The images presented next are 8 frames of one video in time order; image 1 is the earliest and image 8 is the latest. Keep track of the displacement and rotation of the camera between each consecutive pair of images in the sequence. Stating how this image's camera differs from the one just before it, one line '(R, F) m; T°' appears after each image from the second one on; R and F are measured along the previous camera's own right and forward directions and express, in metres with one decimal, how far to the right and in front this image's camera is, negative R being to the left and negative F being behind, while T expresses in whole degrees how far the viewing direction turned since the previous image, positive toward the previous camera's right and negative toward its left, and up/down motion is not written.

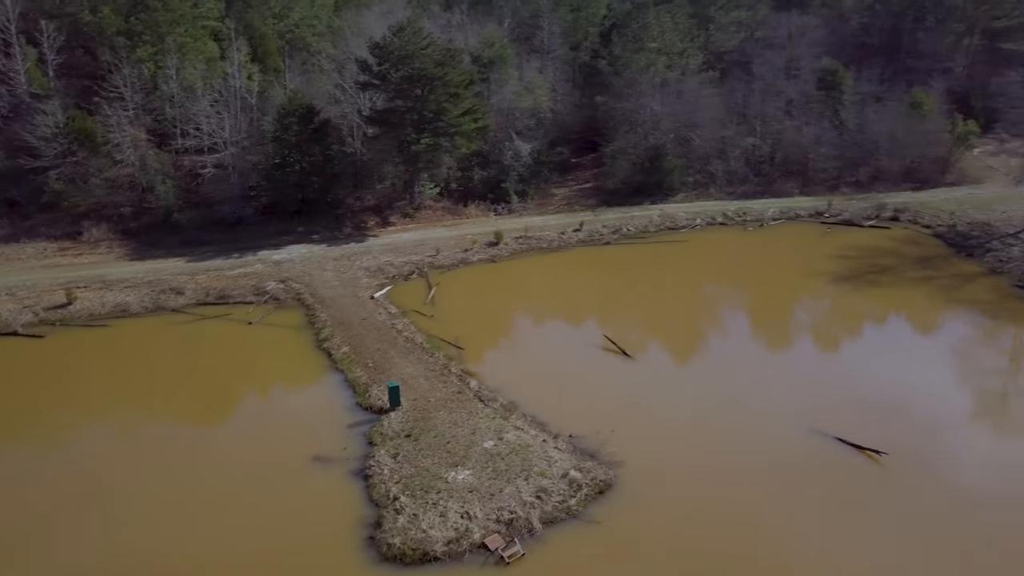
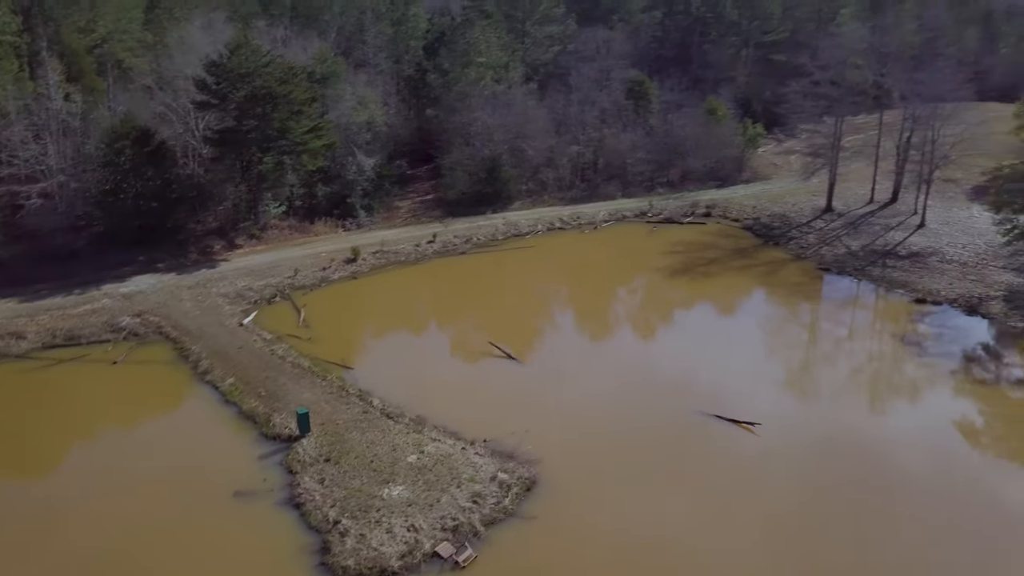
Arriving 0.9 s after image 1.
(-2.0, -0.5) m; +14°
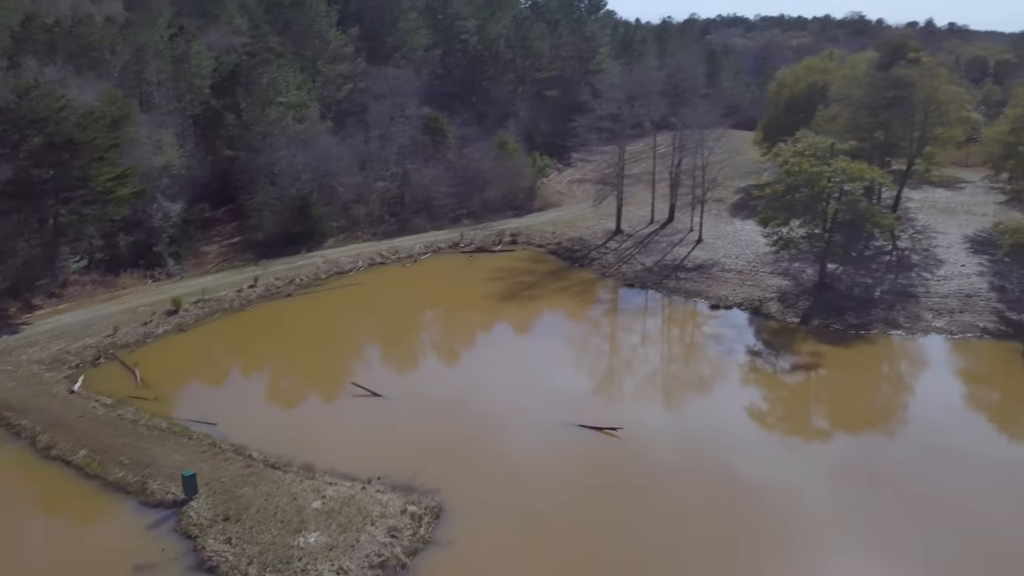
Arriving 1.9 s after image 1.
(-2.4, -0.7) m; +16°
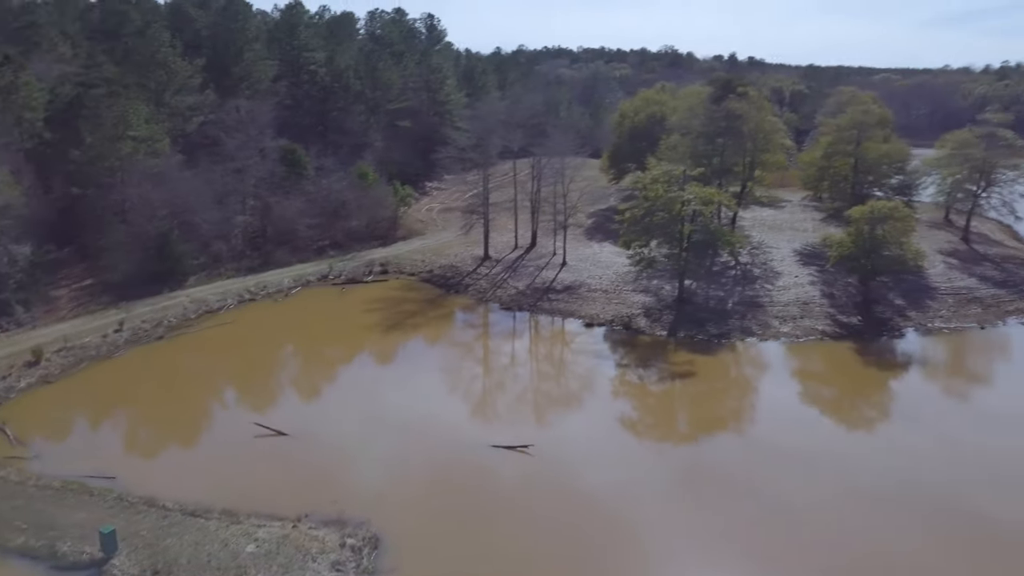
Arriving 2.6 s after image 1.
(-1.8, -0.6) m; +12°
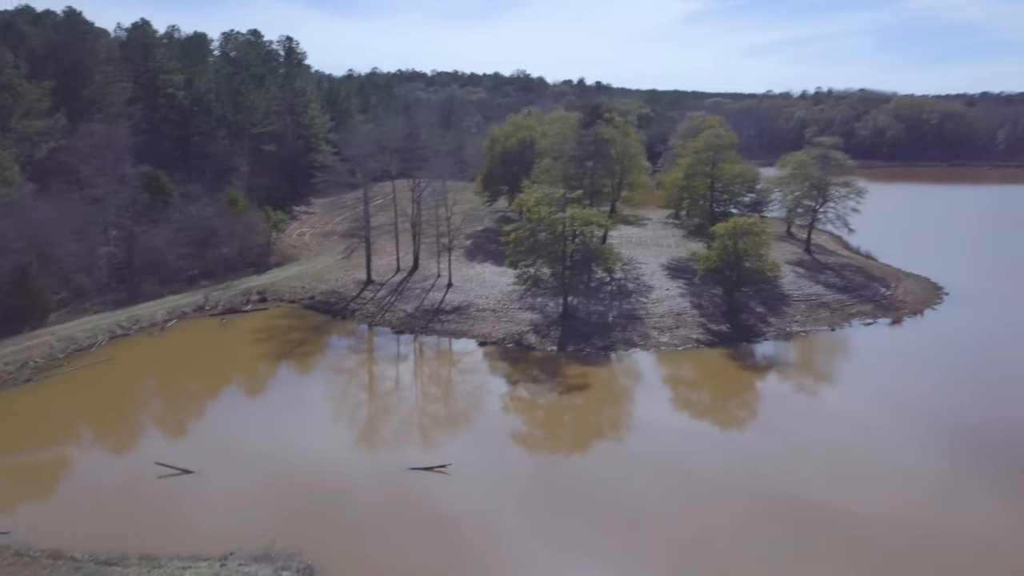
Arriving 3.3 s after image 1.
(-1.4, -0.5) m; +10°
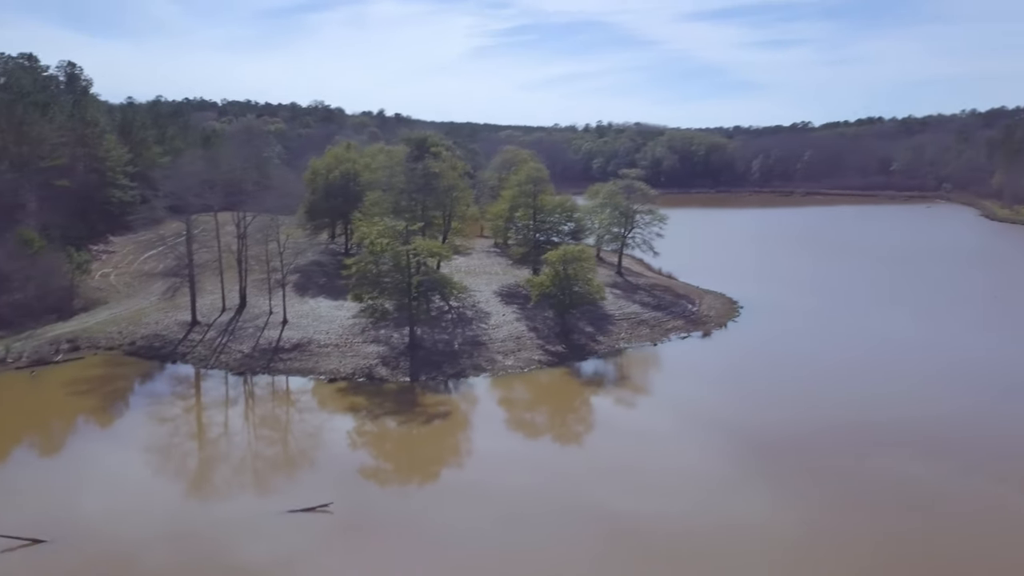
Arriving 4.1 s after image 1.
(-1.9, -0.5) m; +14°
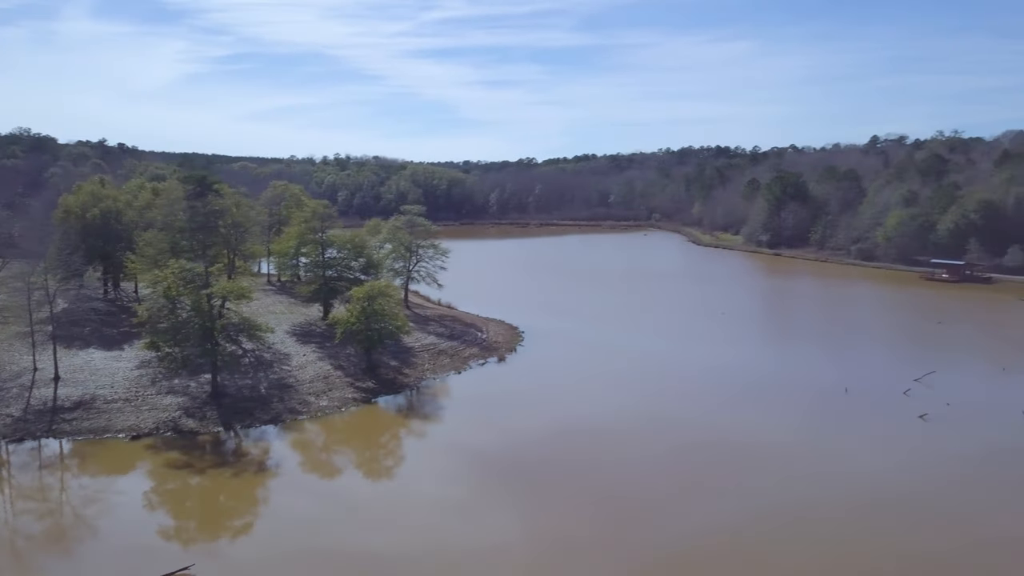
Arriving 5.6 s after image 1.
(-3.2, -0.4) m; +19°
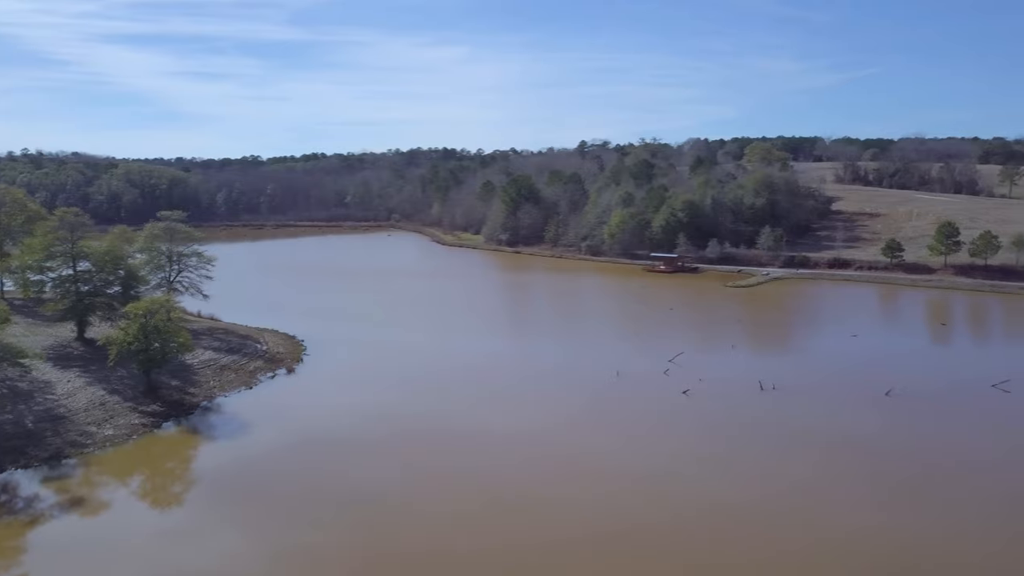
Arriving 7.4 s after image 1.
(-3.1, -0.3) m; +19°
